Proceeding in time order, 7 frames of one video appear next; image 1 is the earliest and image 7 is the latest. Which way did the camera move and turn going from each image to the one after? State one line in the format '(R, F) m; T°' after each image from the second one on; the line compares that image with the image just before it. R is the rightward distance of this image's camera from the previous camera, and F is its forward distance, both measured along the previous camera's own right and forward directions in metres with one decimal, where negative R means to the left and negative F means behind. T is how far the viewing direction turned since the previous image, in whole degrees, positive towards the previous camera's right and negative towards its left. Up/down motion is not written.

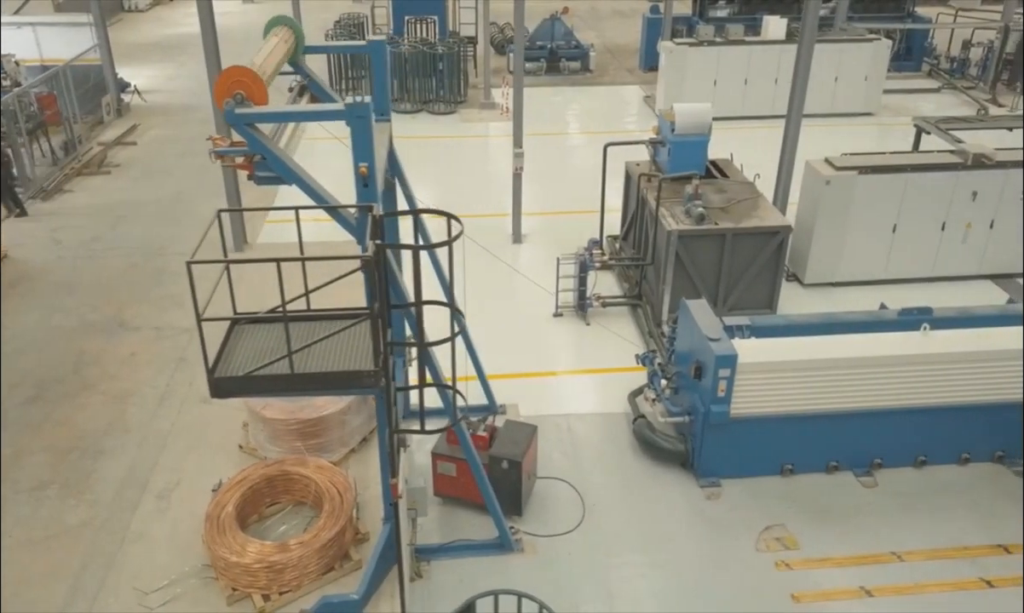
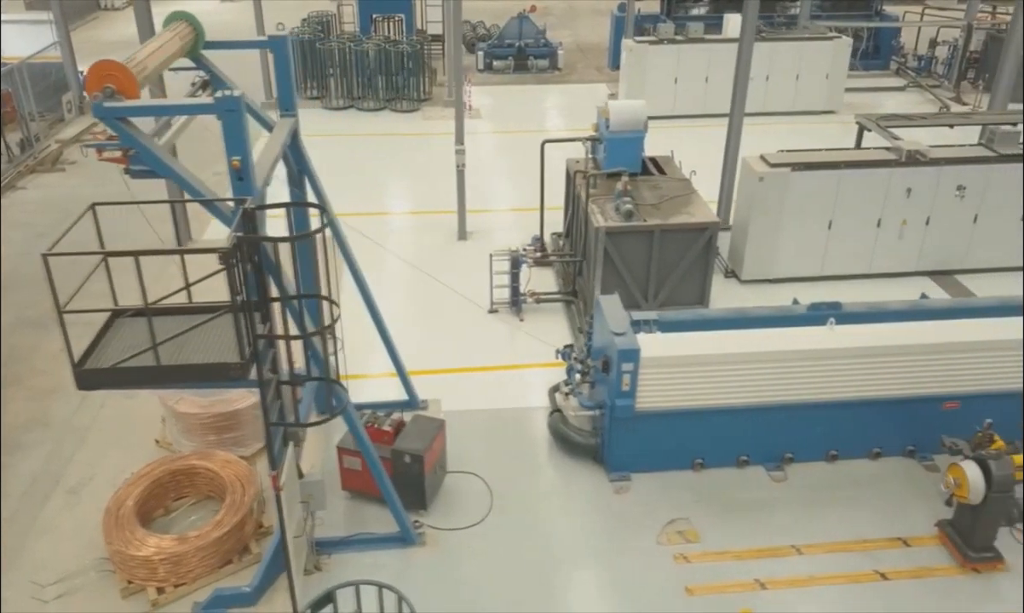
(+0.8, 0.0) m; 0°
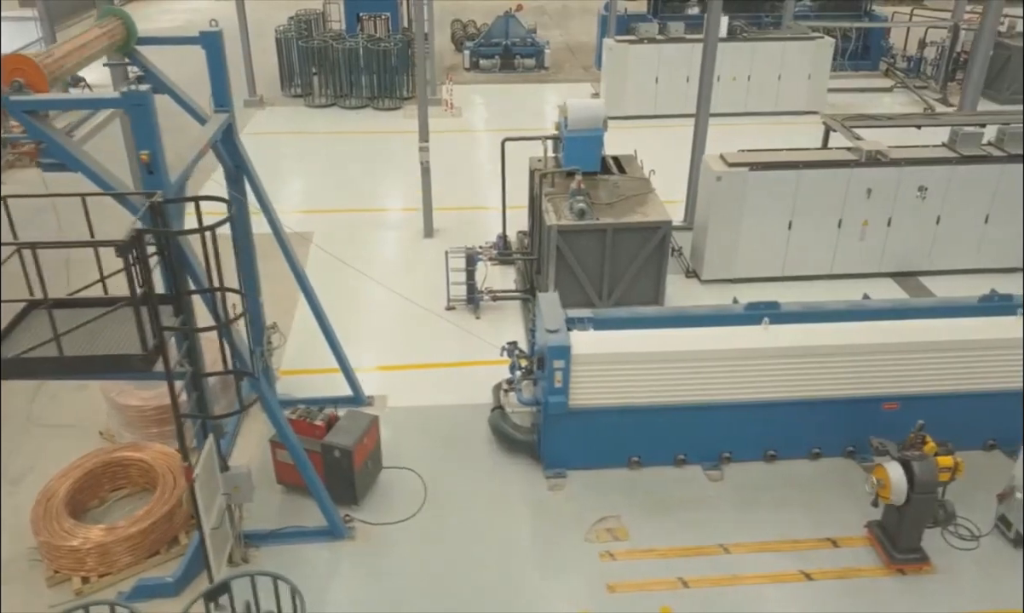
(+0.6, 0.0) m; -1°
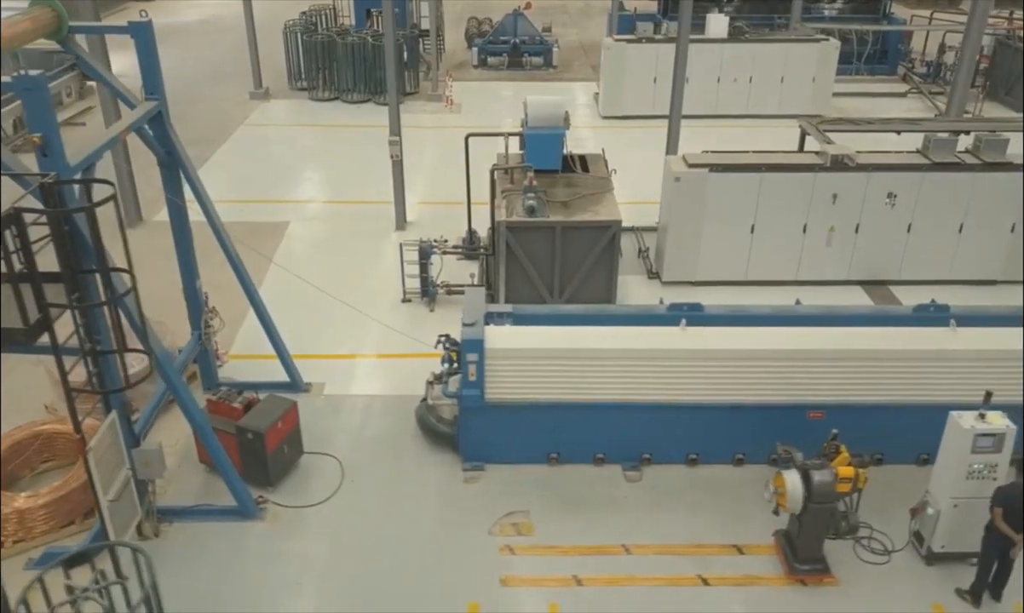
(+1.0, 0.0) m; -3°
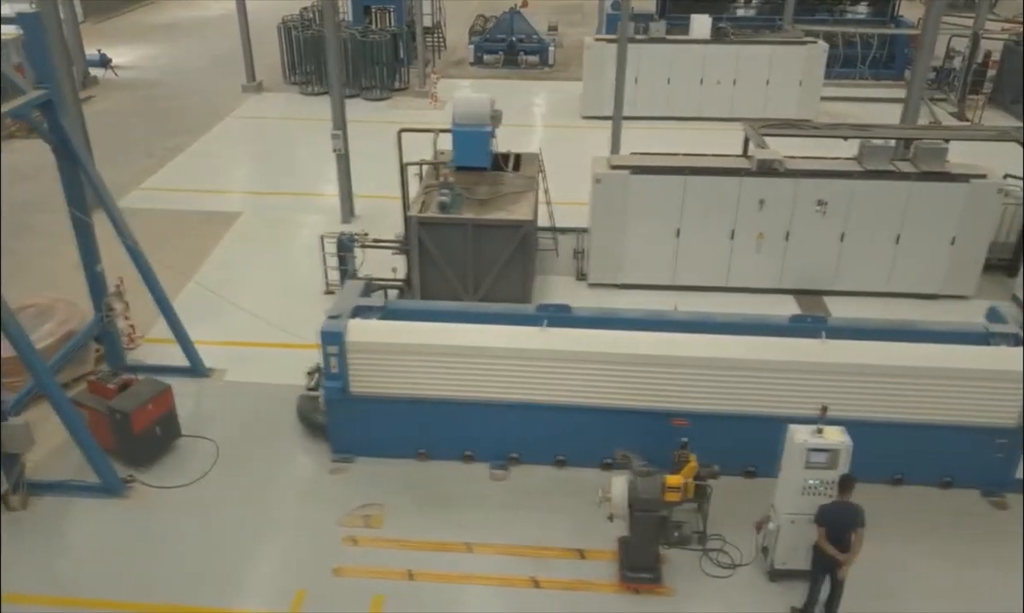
(+1.5, 0.0) m; -4°
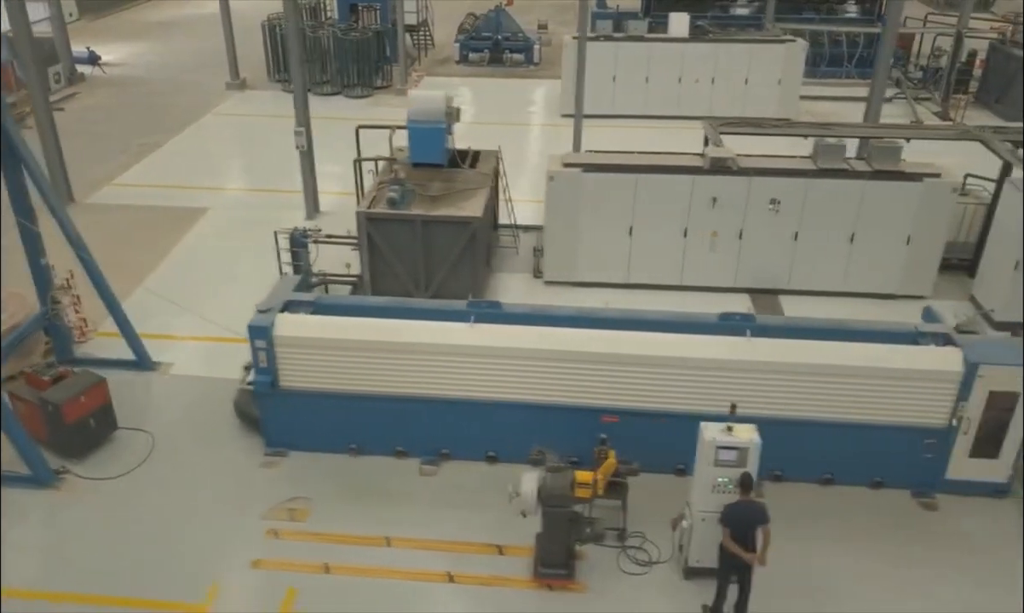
(+0.7, 0.0) m; -1°
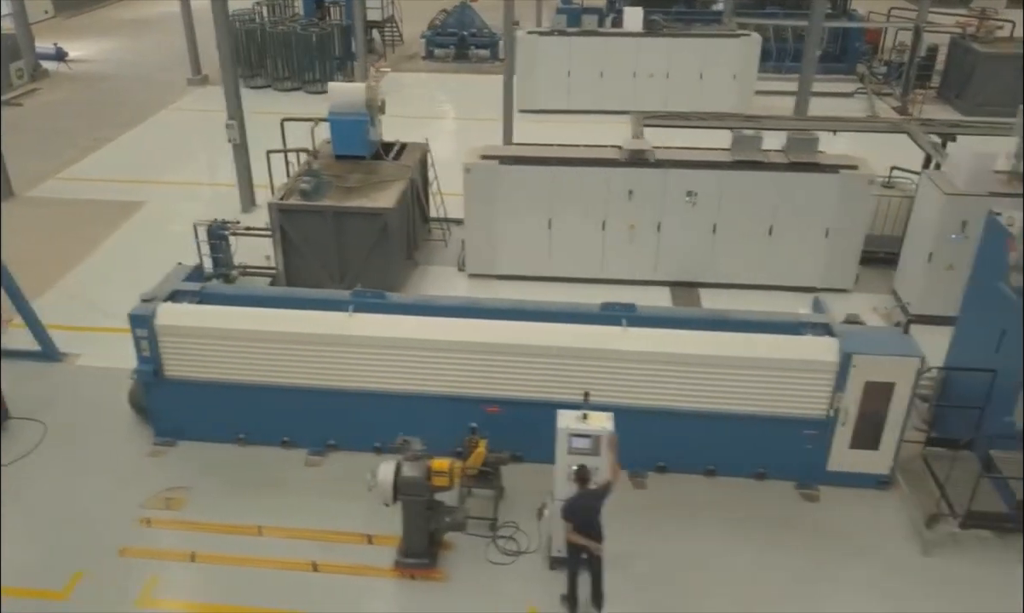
(+1.0, 0.0) m; -1°
